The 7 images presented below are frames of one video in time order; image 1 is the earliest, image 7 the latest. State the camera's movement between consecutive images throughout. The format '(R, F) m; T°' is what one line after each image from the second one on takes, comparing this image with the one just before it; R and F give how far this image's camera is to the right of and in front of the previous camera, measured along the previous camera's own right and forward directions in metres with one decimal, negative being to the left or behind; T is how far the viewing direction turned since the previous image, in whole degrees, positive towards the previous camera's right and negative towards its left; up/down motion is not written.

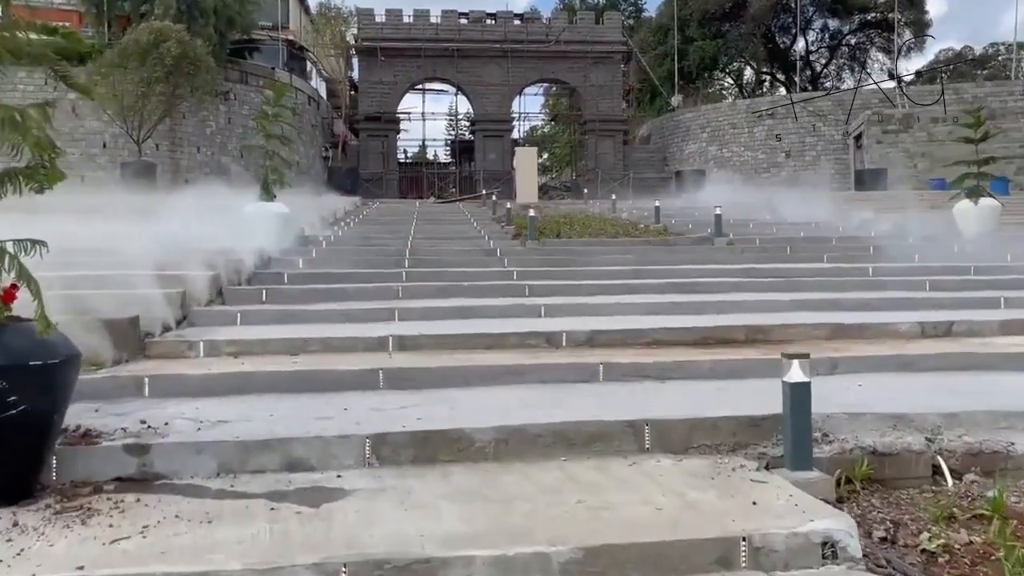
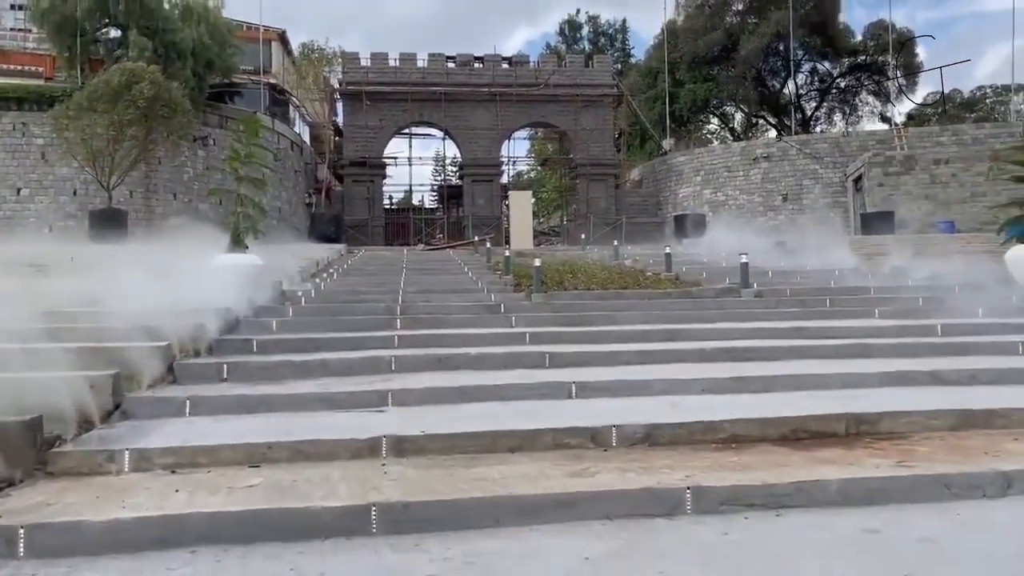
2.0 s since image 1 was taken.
(-0.2, +1.3) m; +1°
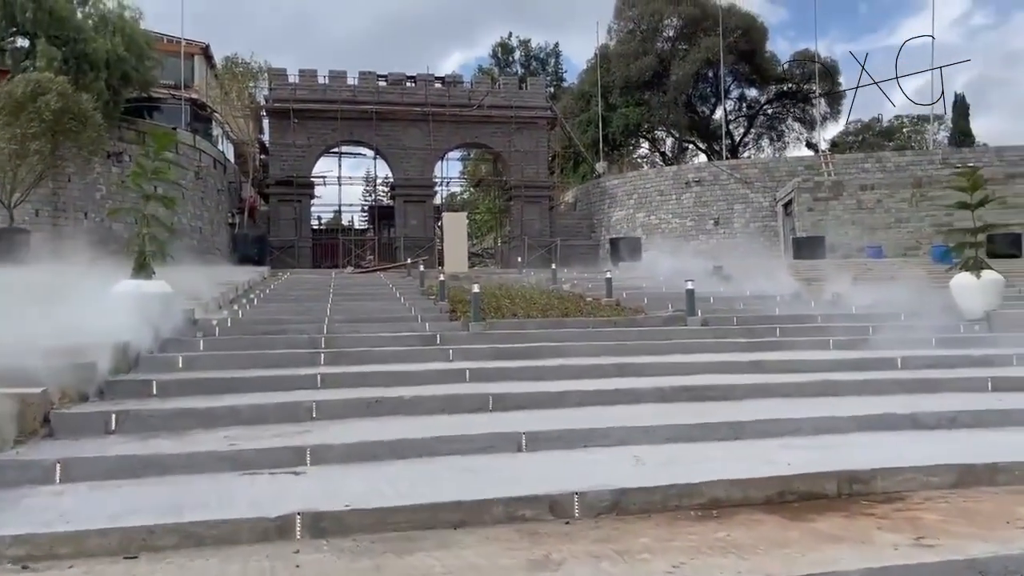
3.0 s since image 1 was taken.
(0.0, +0.7) m; +5°
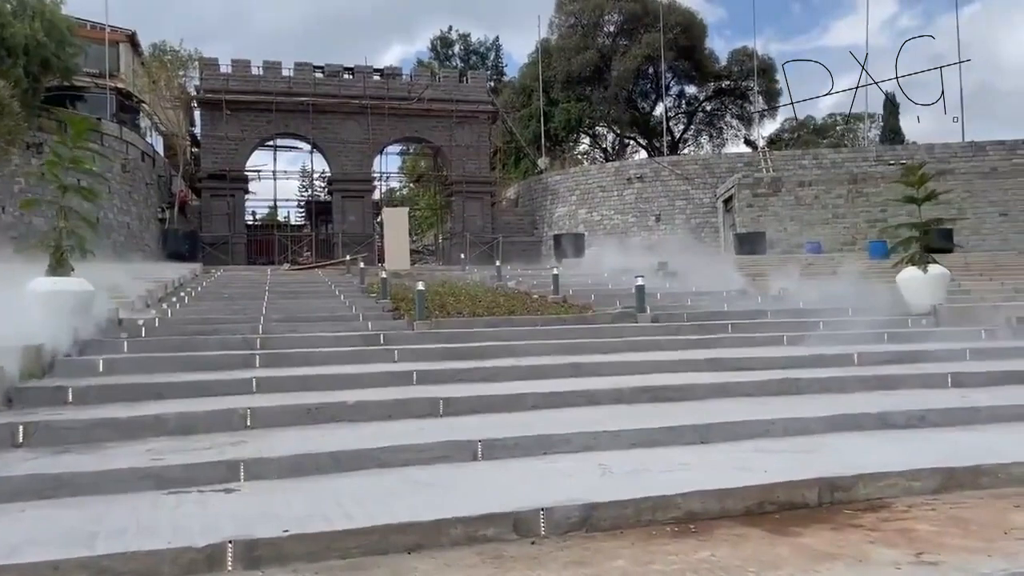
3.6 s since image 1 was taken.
(-0.1, +0.3) m; +4°
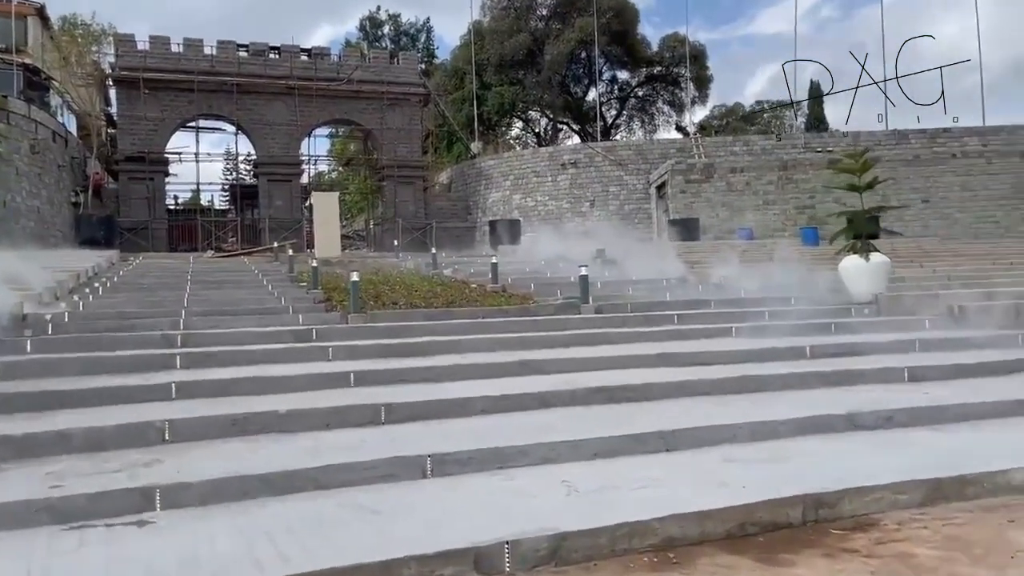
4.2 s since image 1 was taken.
(-0.1, +0.4) m; +5°
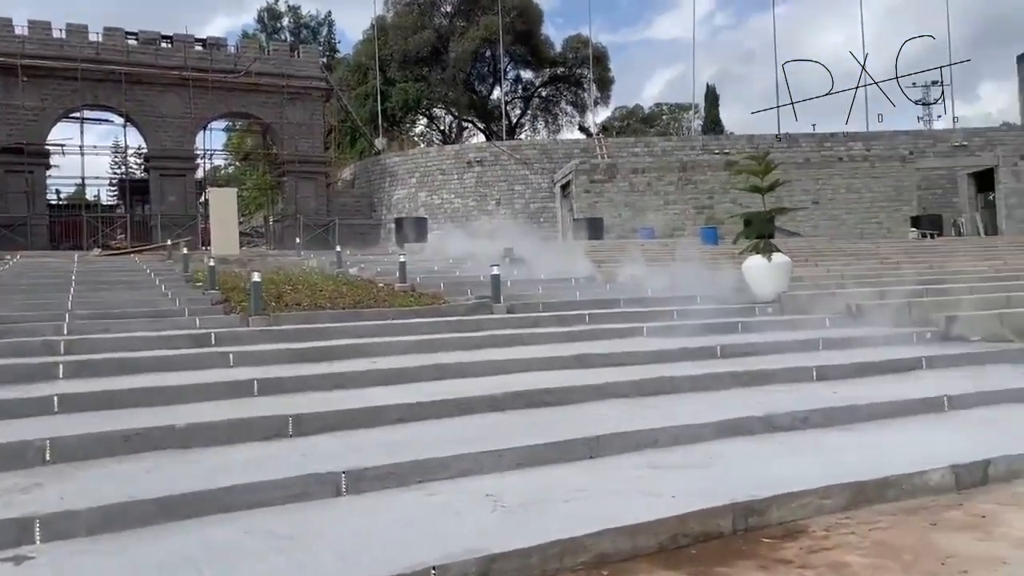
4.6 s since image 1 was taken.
(-0.1, +0.2) m; +7°
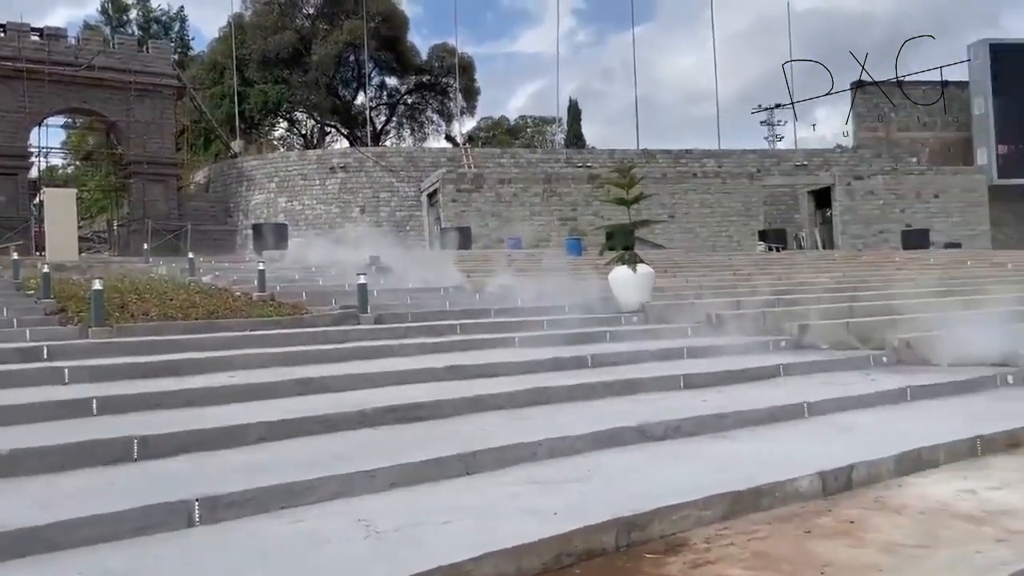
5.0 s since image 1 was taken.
(0.0, +0.2) m; +9°
